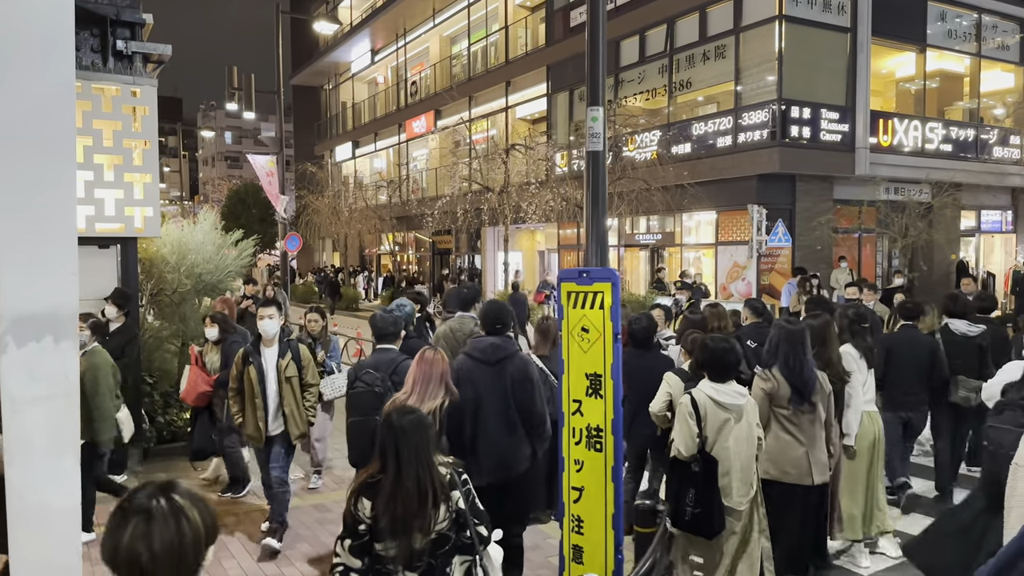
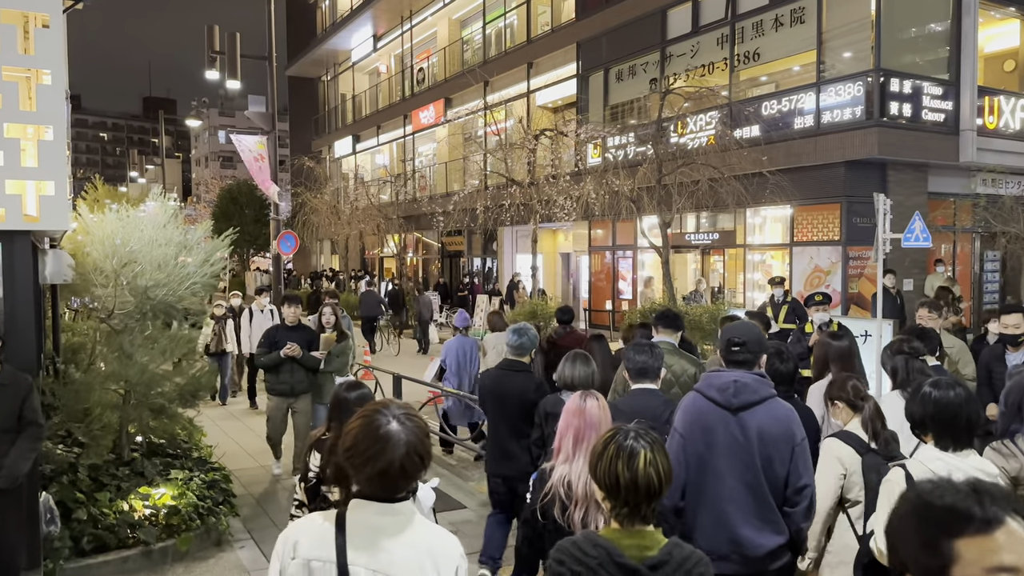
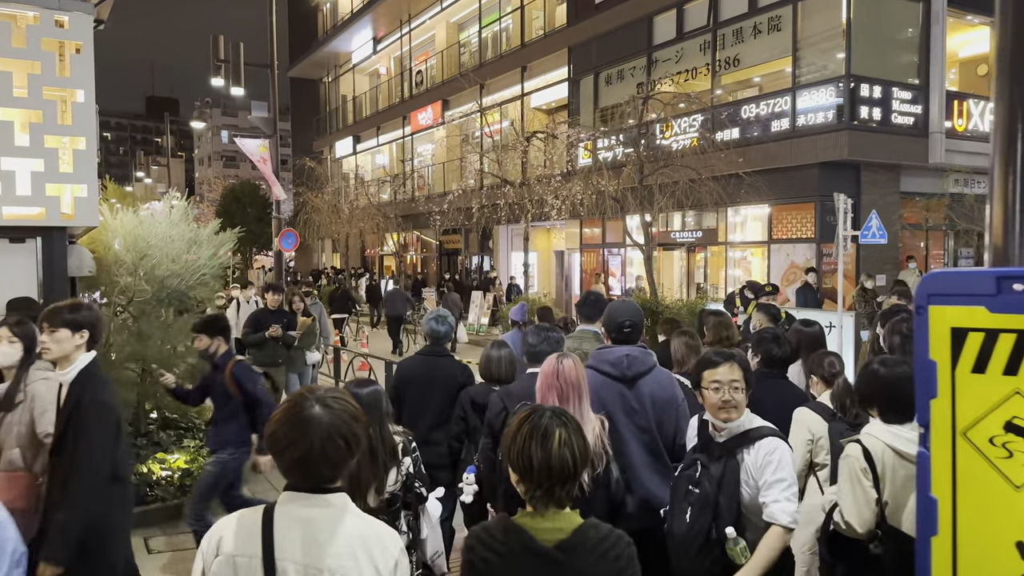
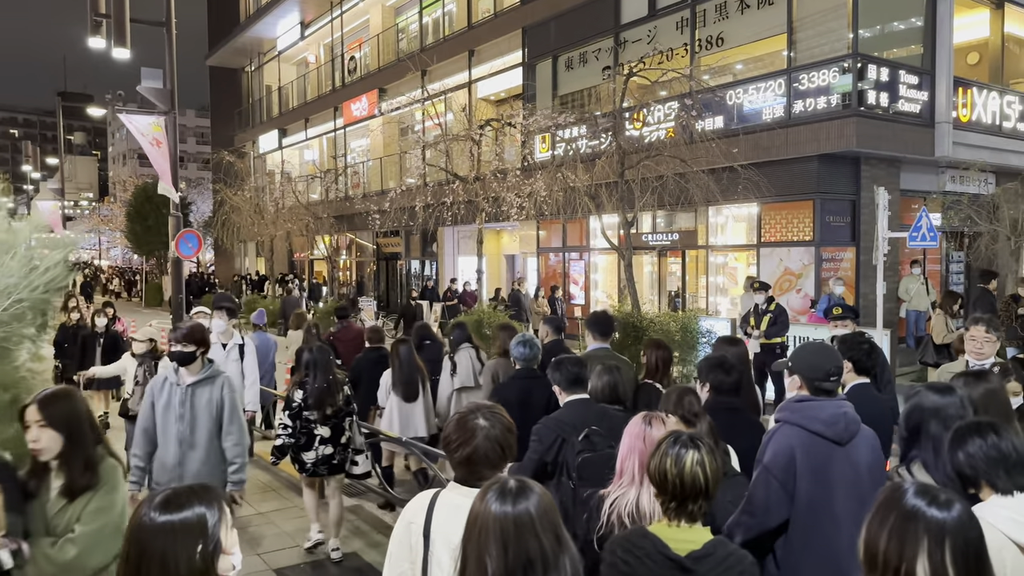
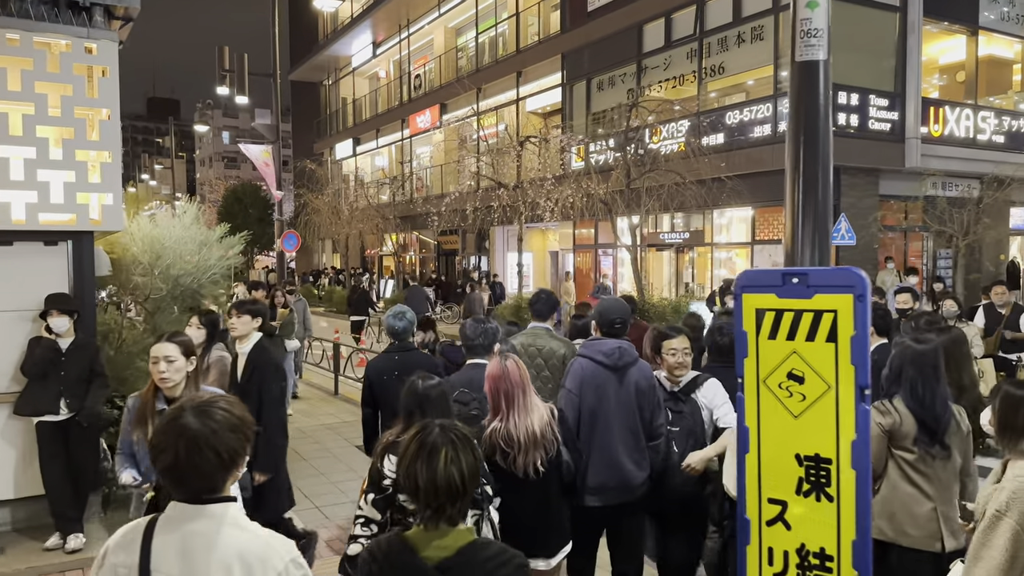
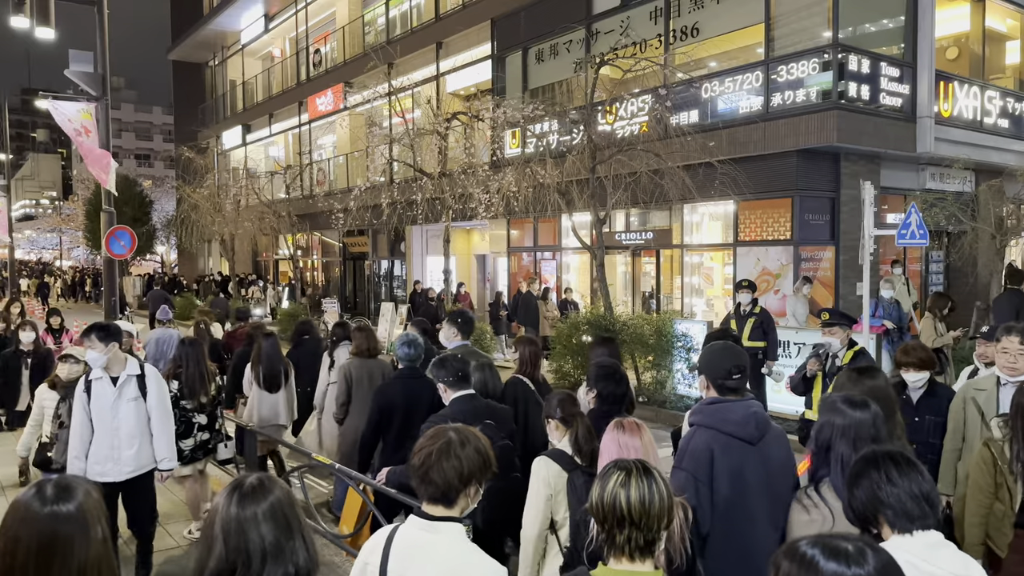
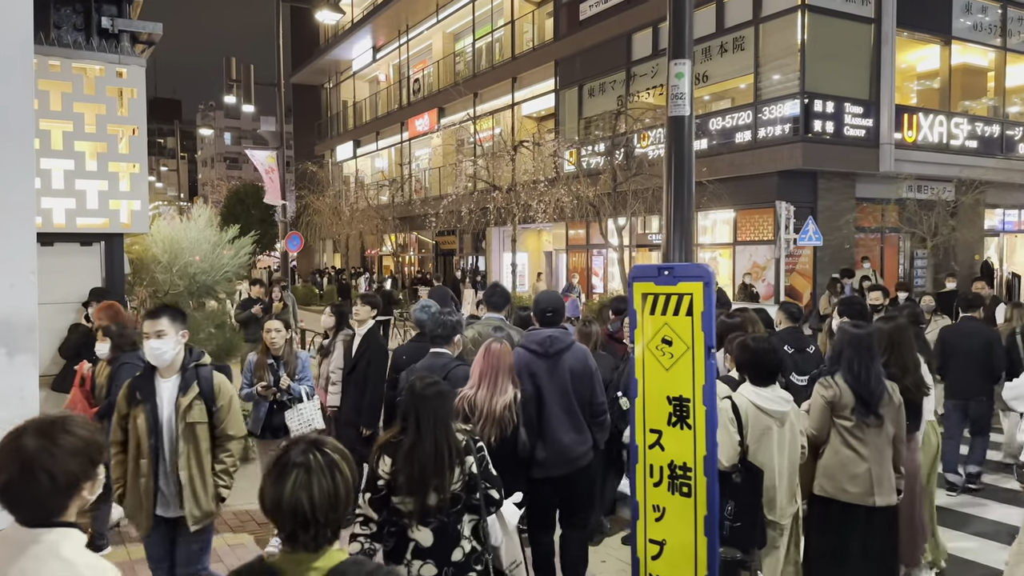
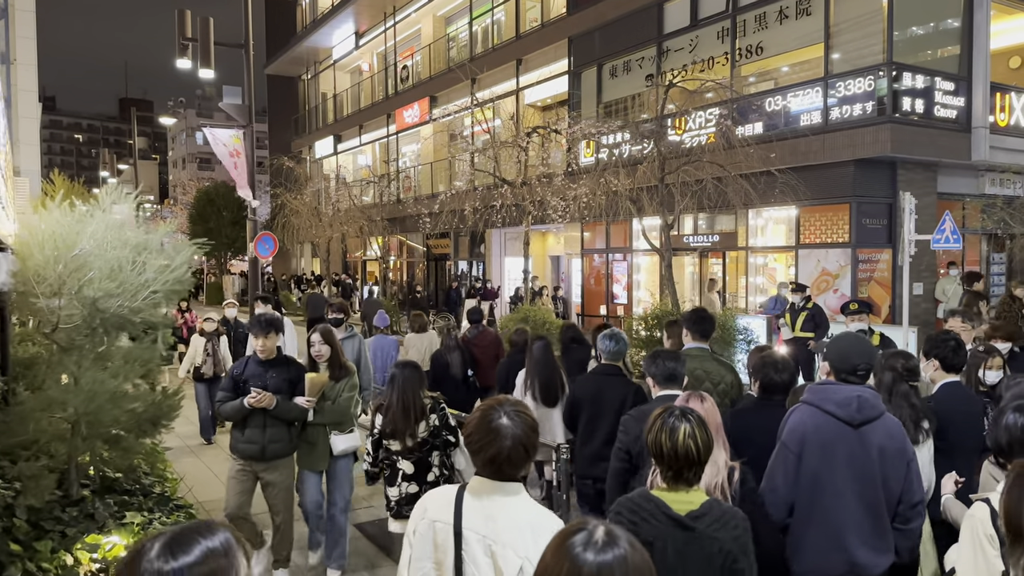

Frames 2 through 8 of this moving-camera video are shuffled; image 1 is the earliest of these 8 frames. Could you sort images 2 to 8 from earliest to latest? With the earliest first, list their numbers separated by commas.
7, 5, 3, 2, 8, 4, 6
